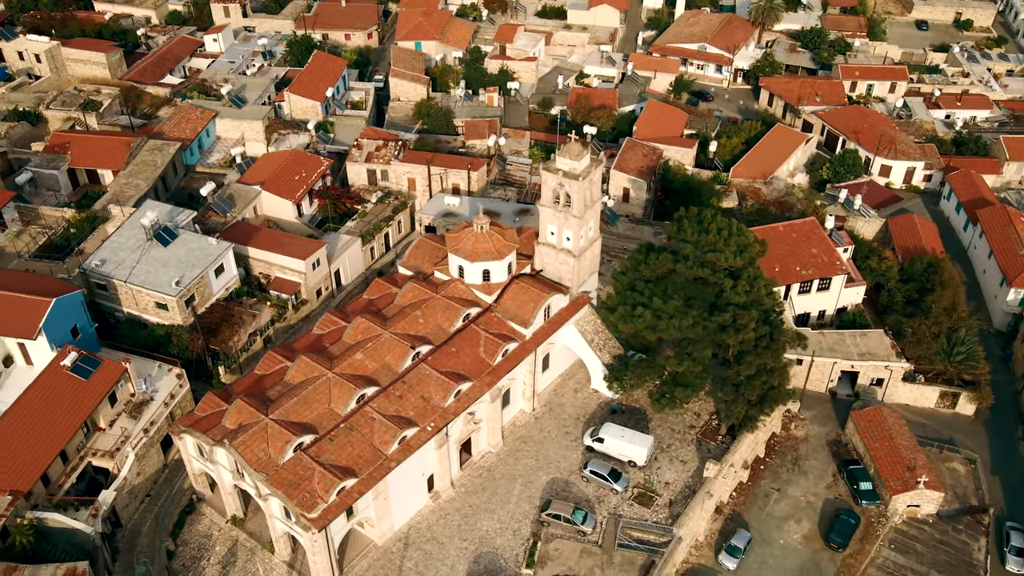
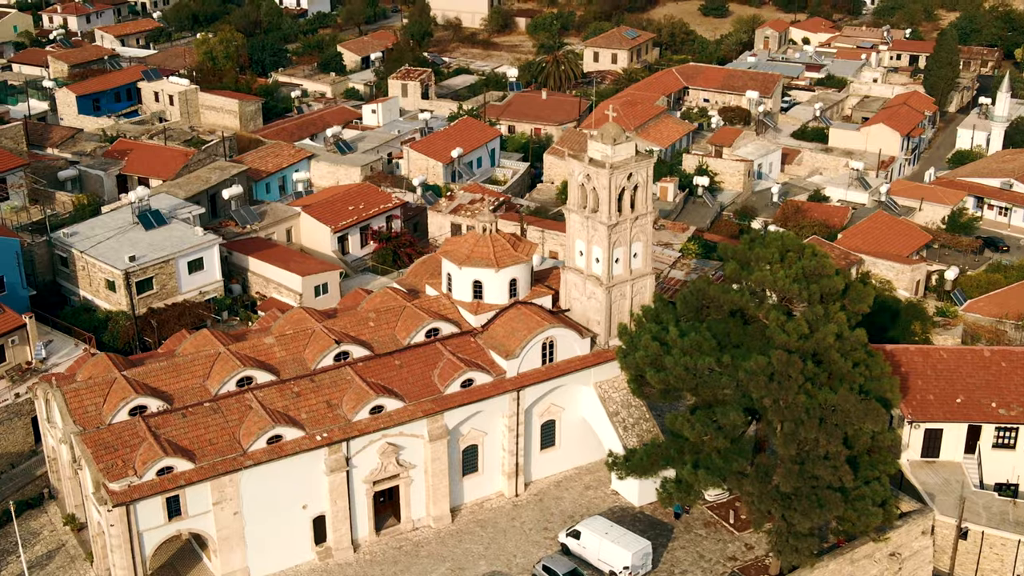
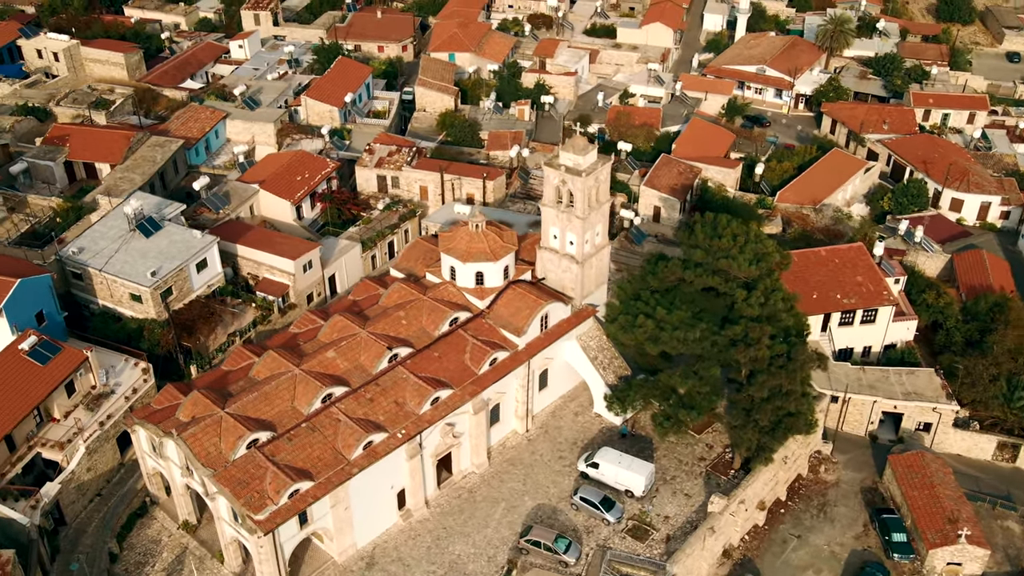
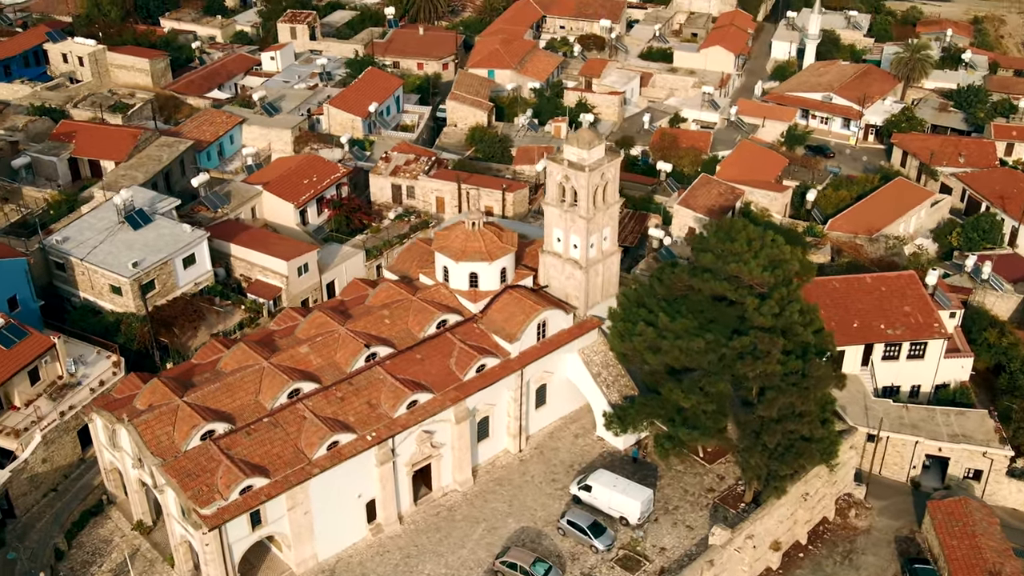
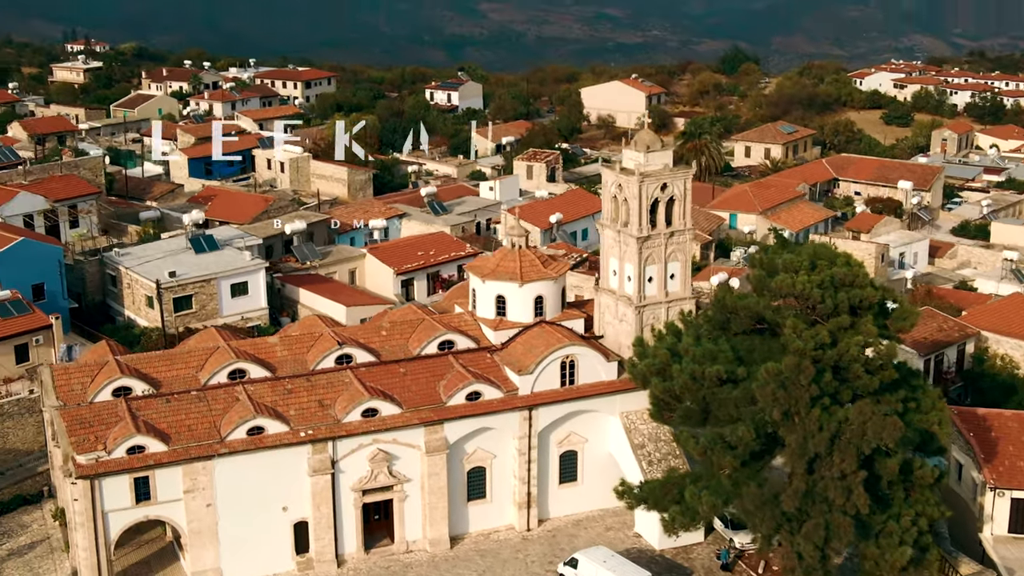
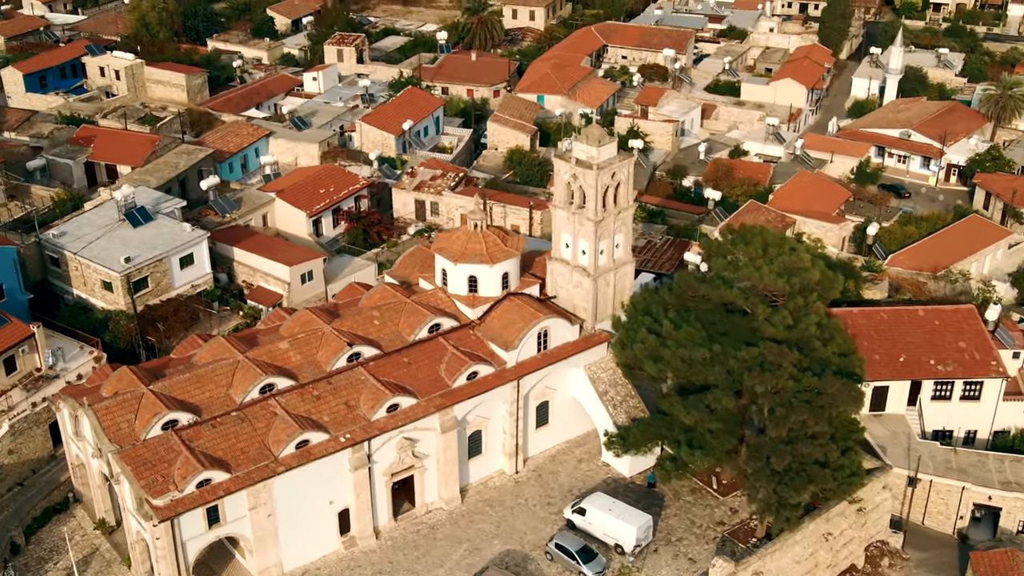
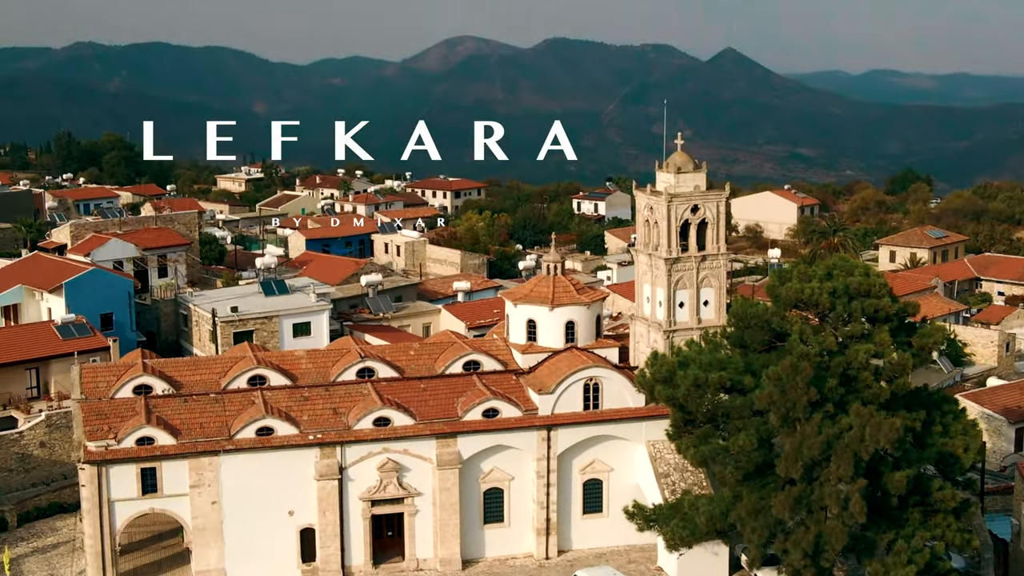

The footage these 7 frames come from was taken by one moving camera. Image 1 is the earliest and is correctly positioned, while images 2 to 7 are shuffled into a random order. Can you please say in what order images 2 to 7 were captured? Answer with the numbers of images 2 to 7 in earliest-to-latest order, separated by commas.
3, 4, 6, 2, 5, 7
